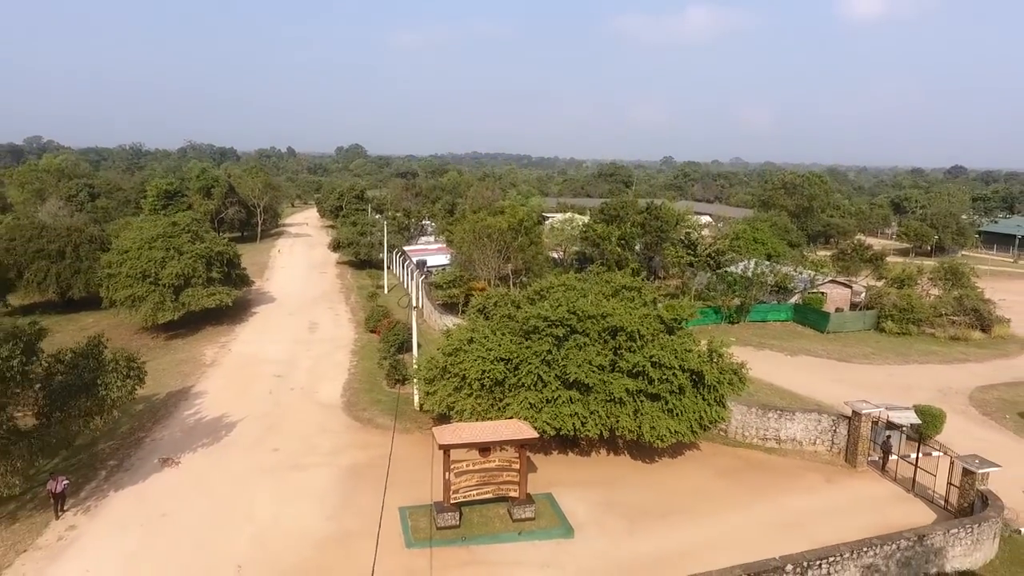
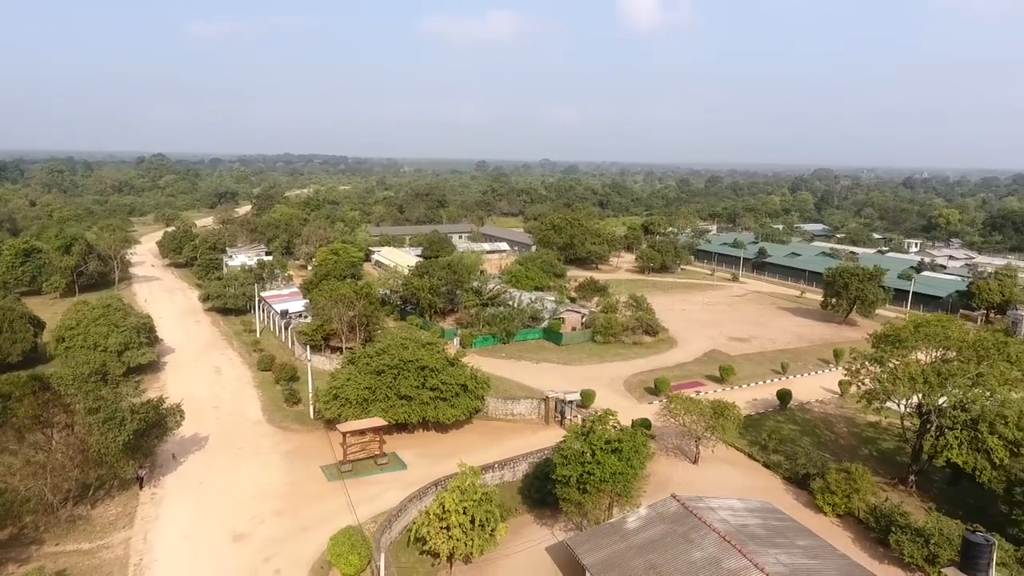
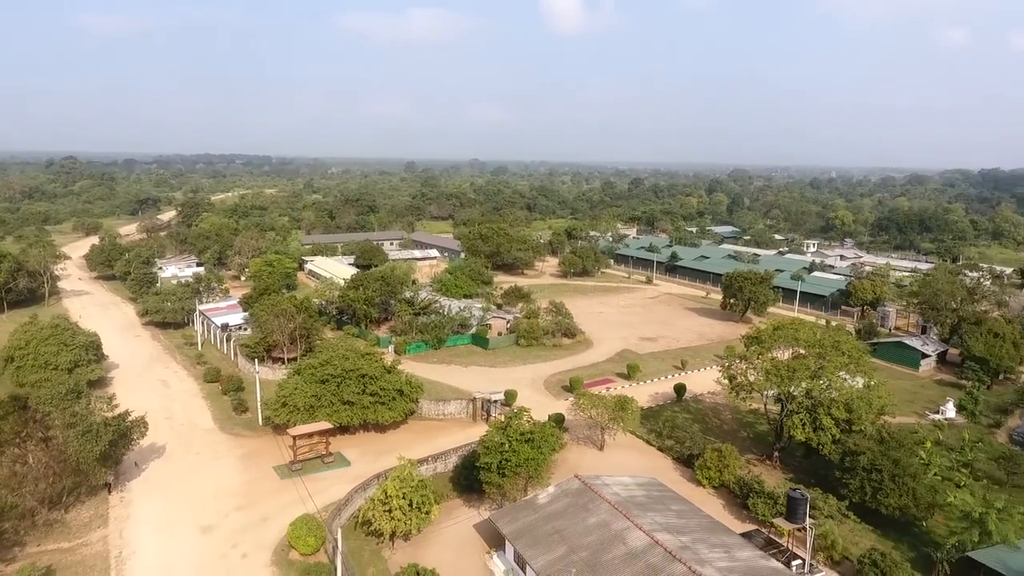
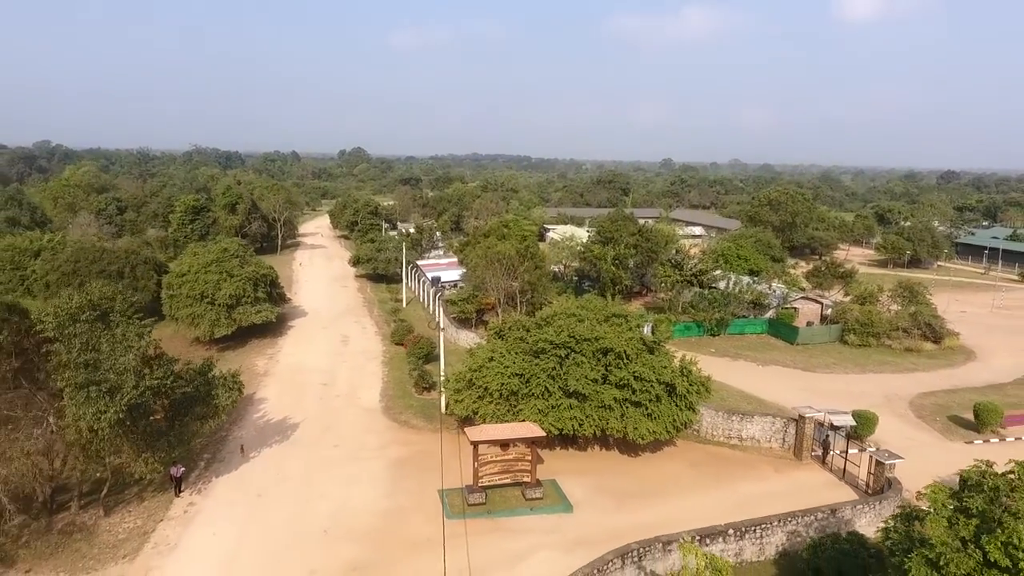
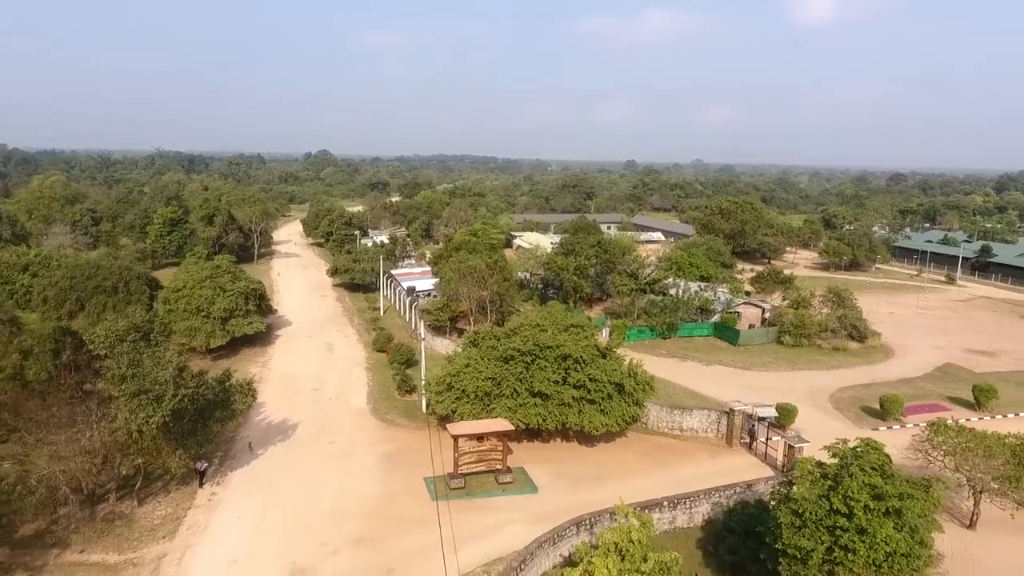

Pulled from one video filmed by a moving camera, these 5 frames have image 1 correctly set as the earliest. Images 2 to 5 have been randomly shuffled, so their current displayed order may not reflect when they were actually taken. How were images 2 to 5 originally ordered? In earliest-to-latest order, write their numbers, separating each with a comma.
4, 5, 2, 3
